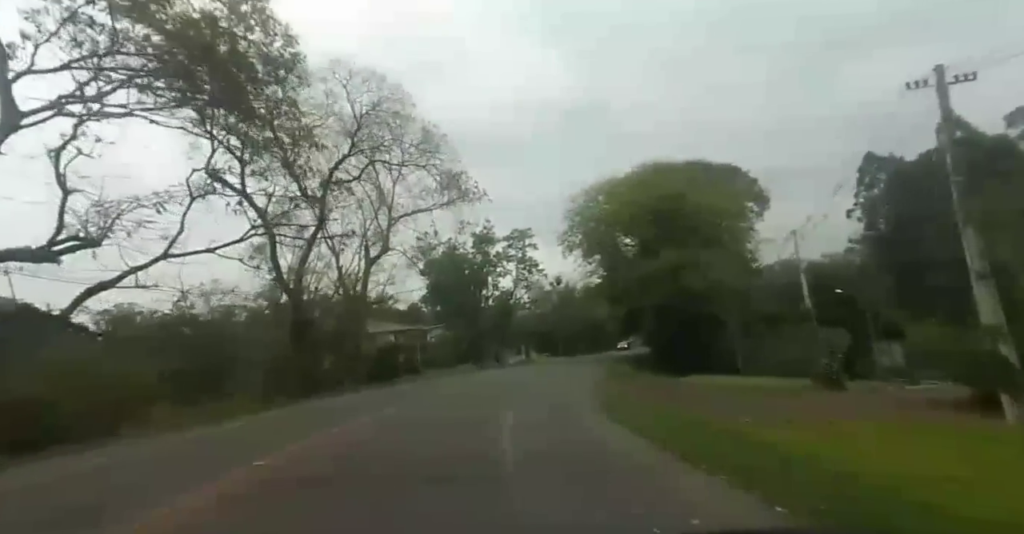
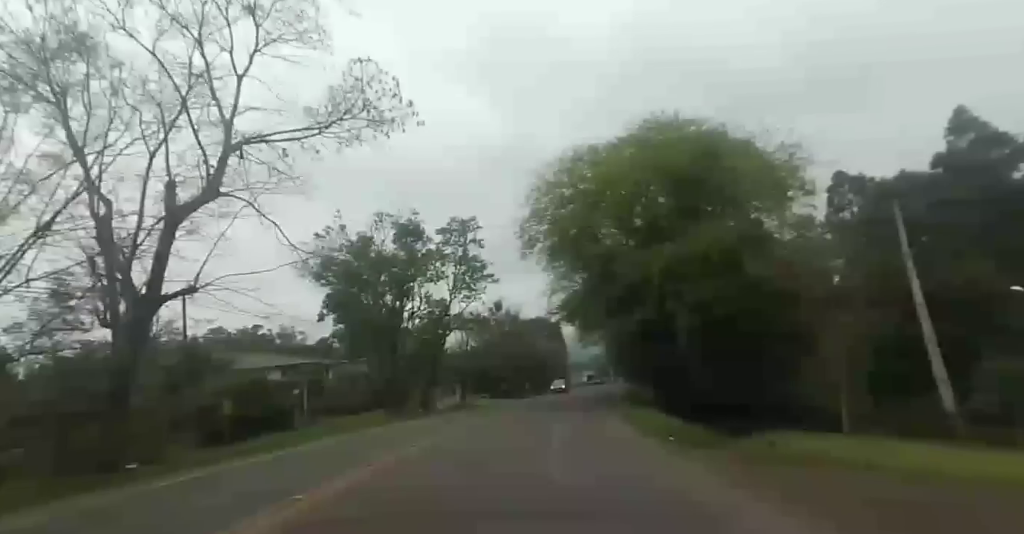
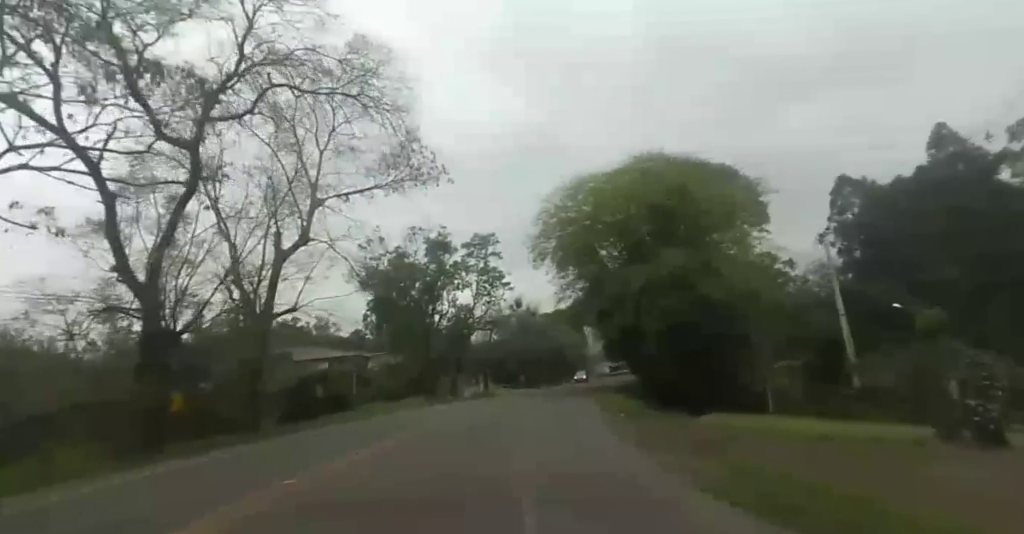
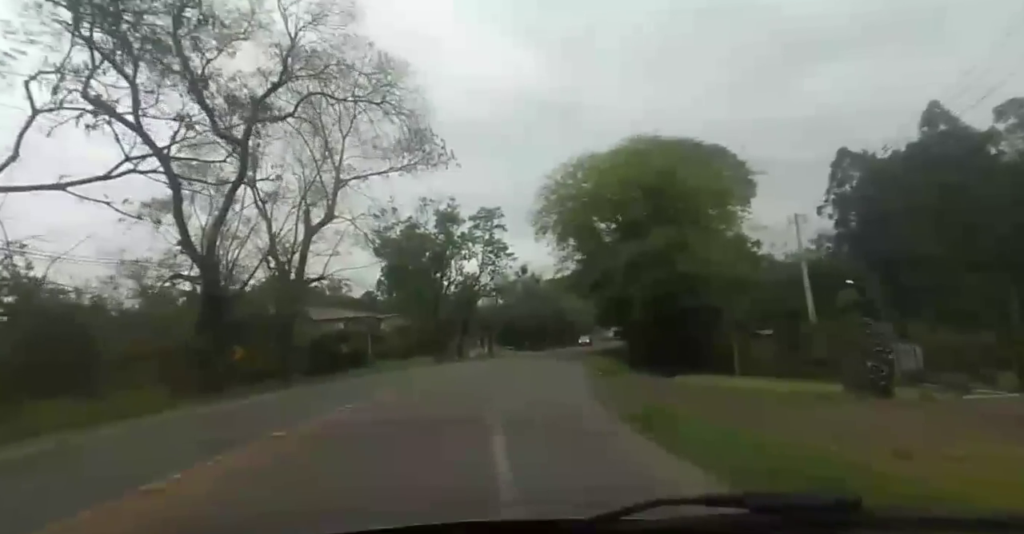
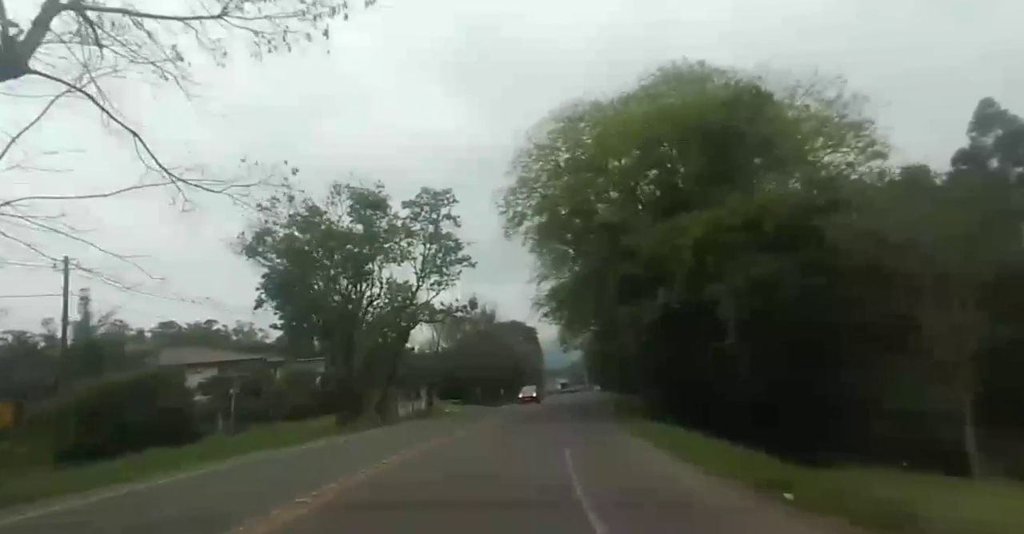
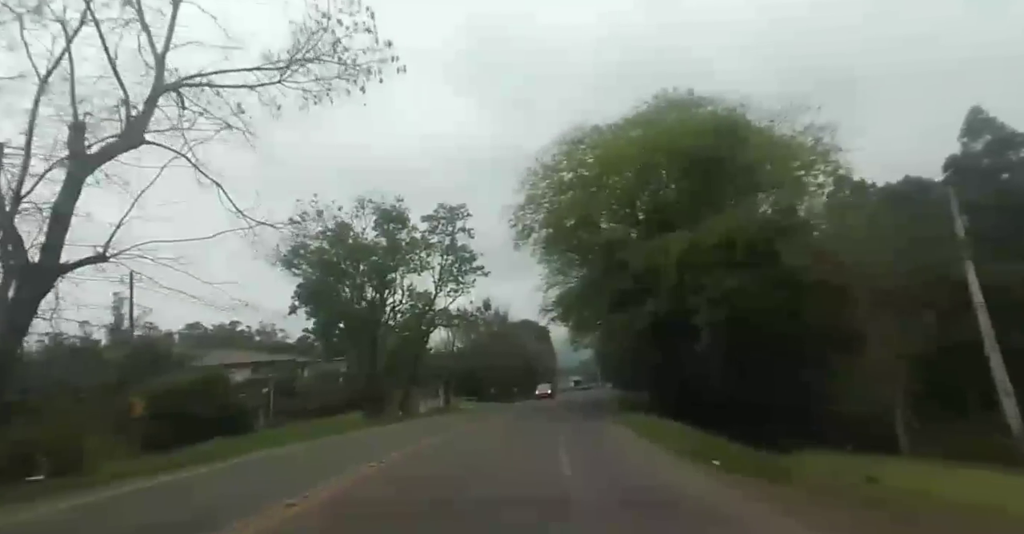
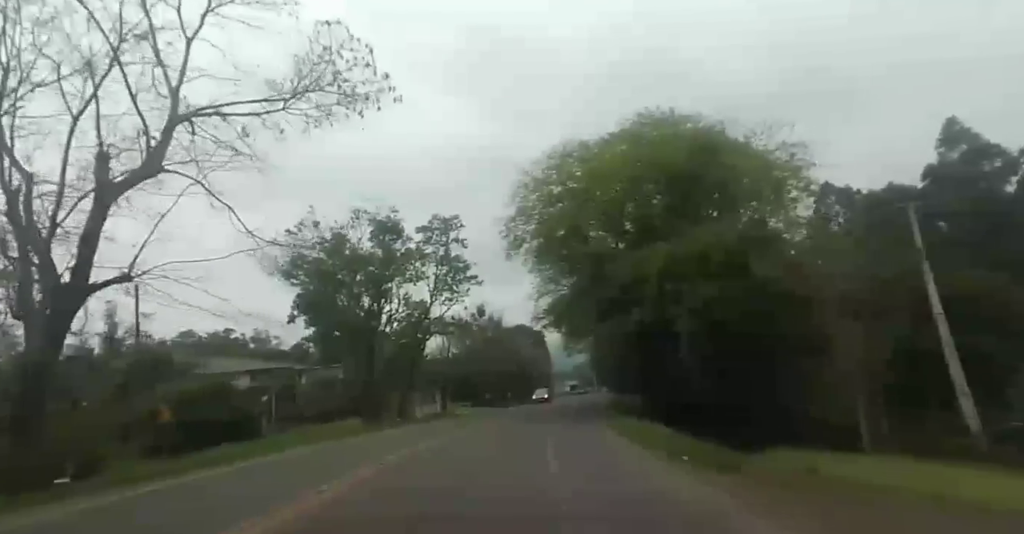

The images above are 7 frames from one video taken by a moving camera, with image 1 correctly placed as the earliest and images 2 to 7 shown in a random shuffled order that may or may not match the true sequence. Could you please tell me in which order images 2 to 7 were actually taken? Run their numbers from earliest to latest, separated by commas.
4, 3, 2, 7, 6, 5
